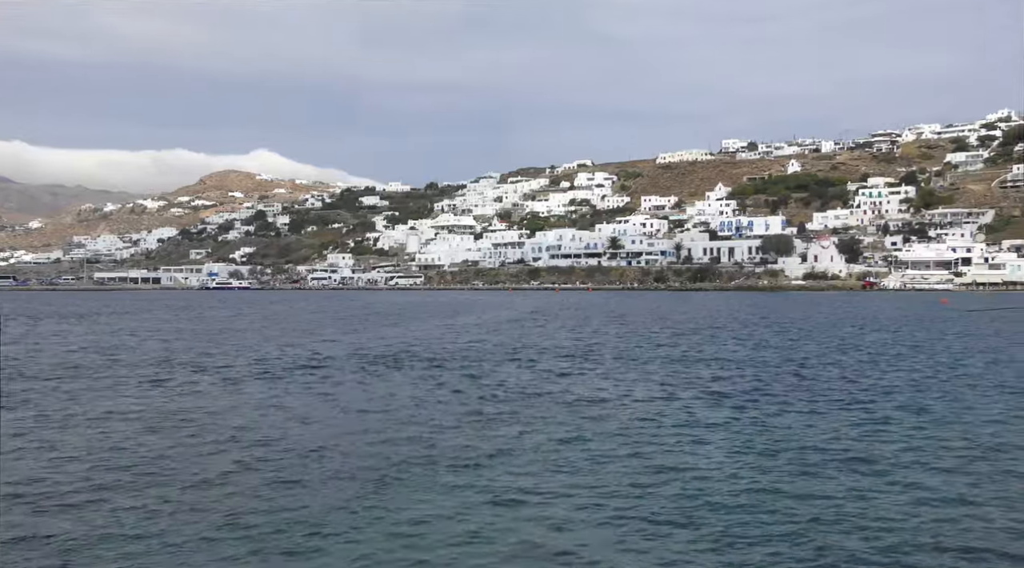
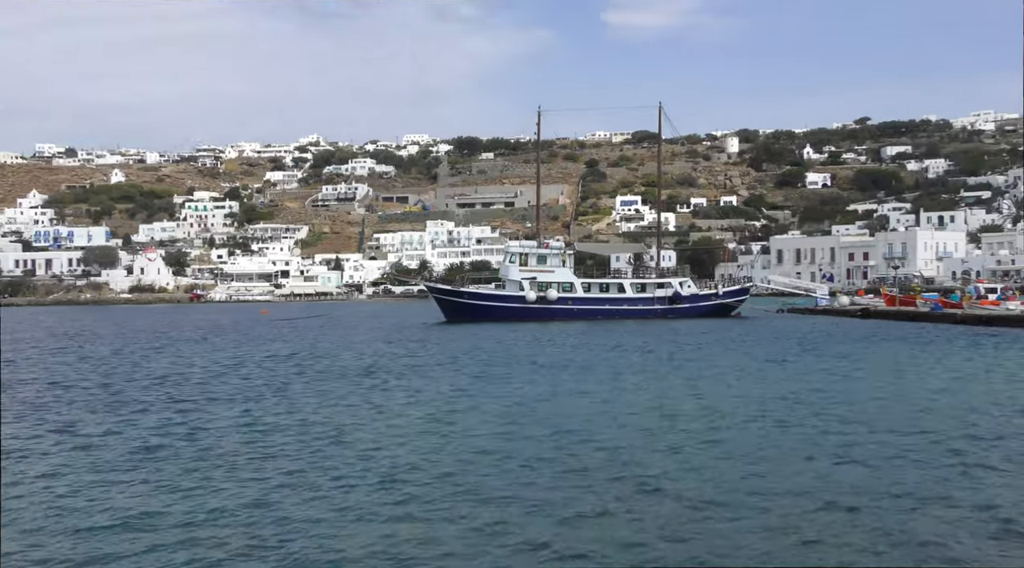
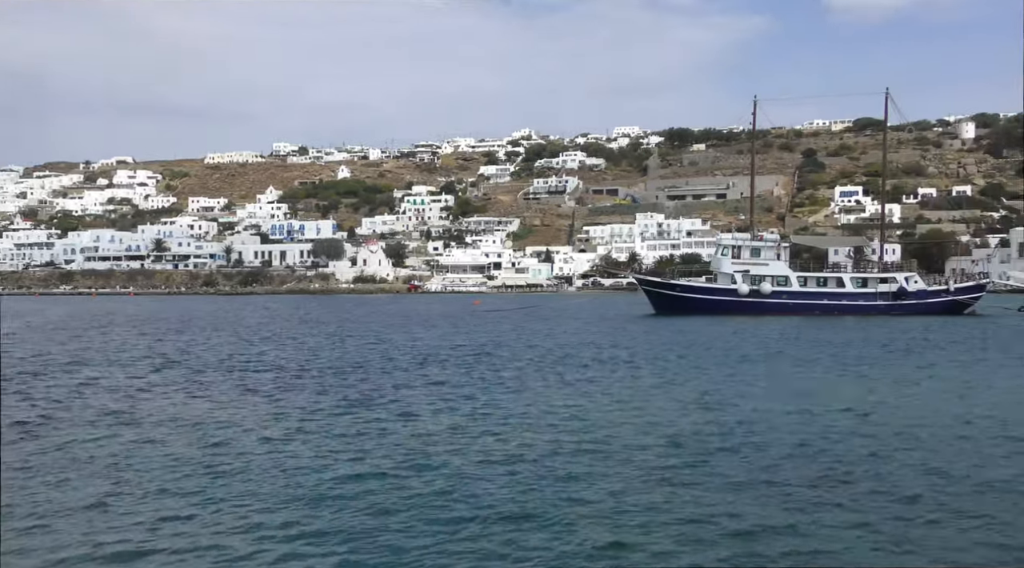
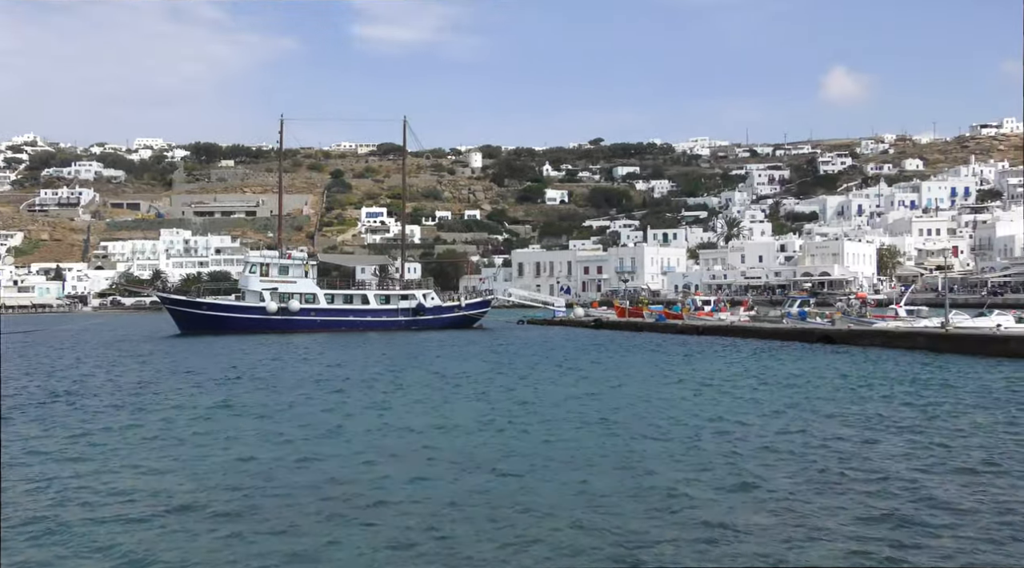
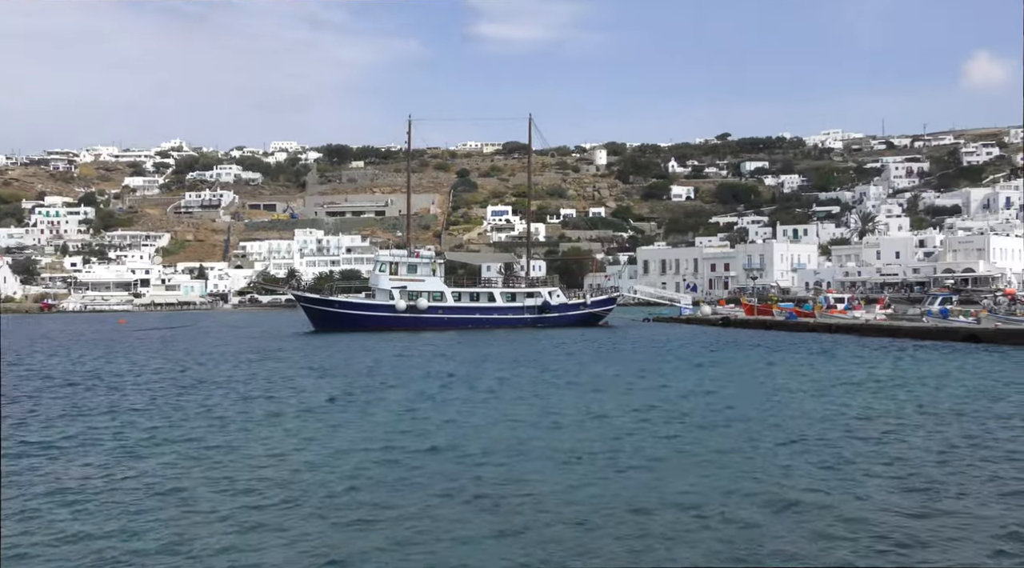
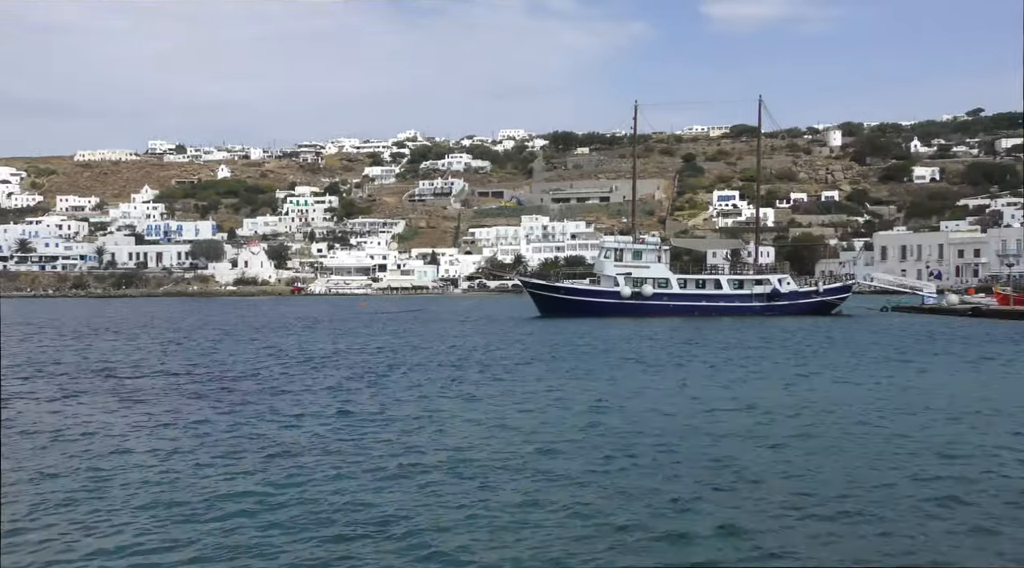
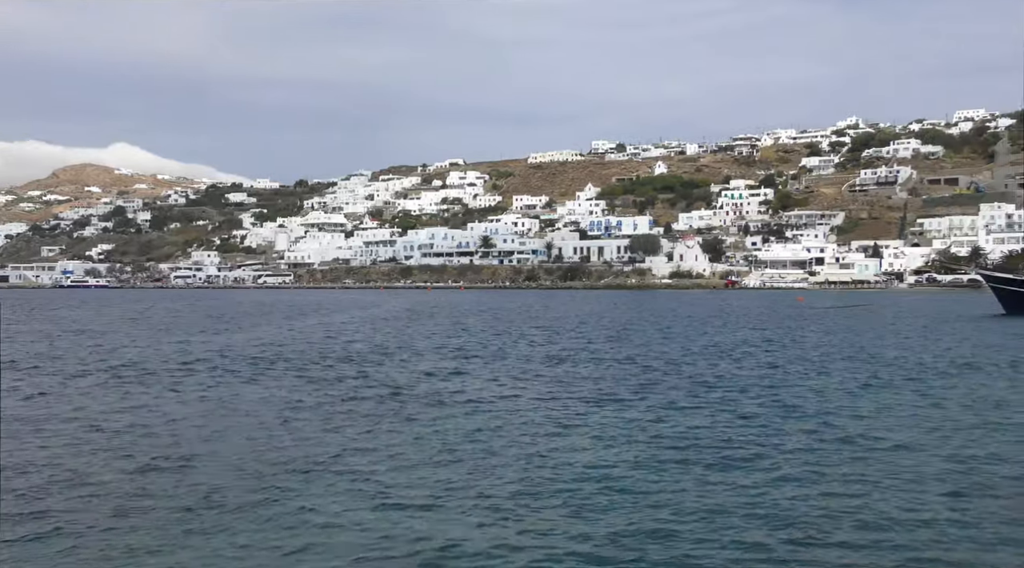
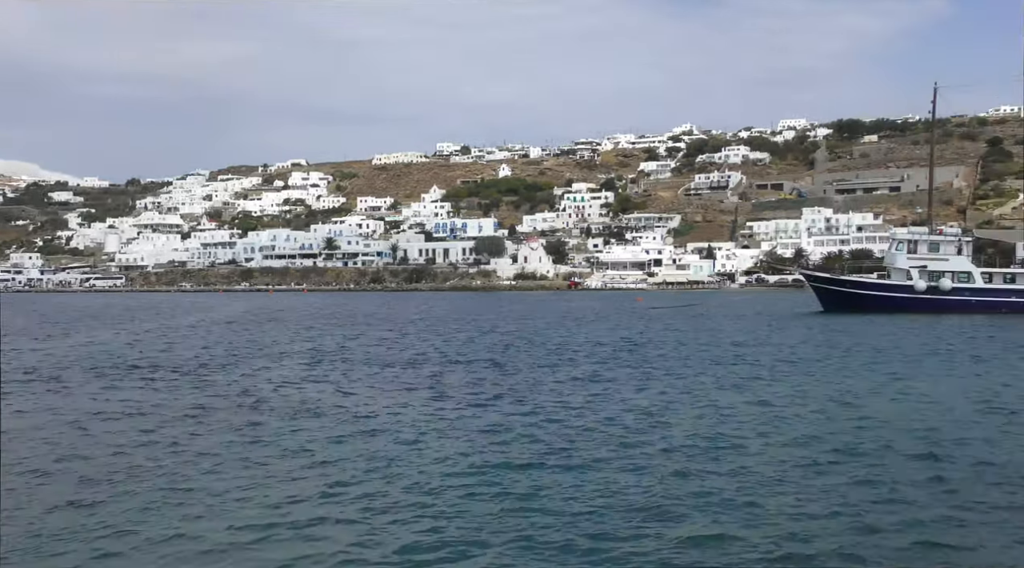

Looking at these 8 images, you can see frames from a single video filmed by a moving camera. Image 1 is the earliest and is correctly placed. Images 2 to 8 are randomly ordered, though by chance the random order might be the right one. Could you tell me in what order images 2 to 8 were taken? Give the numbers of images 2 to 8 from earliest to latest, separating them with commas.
7, 8, 3, 6, 2, 5, 4
